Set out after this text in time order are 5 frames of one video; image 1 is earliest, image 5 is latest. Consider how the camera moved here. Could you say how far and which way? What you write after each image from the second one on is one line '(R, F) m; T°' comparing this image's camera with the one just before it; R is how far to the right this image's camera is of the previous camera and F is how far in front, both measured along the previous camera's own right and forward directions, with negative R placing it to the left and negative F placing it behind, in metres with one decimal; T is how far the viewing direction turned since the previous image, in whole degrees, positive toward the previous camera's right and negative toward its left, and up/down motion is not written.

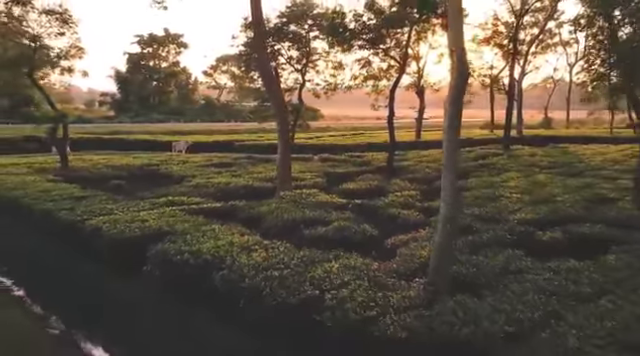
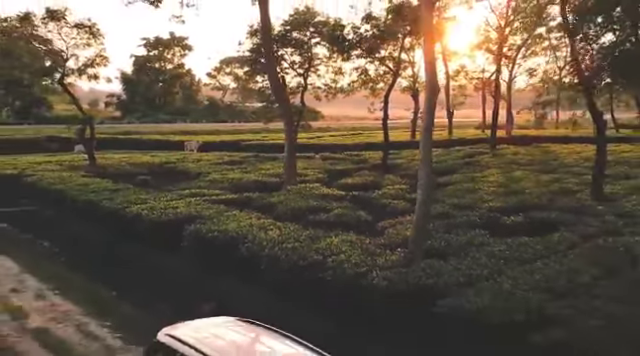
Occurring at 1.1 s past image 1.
(-0.1, -2.3) m; 0°
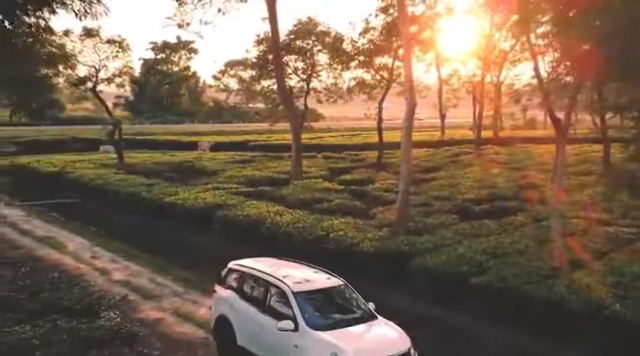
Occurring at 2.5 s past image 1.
(-0.1, -2.9) m; 0°
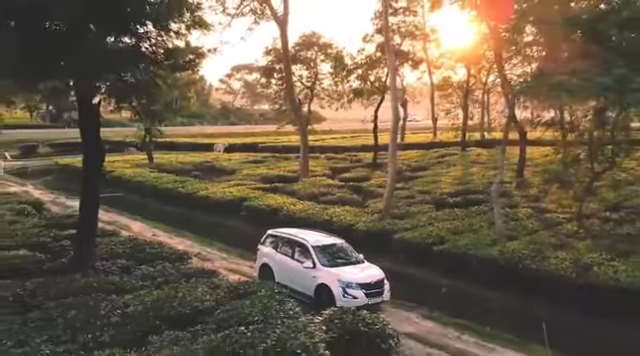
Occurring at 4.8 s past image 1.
(-0.2, -3.9) m; 0°
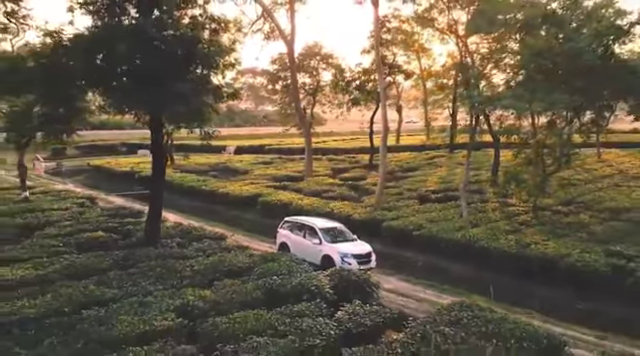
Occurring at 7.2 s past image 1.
(-0.1, -3.7) m; 0°
